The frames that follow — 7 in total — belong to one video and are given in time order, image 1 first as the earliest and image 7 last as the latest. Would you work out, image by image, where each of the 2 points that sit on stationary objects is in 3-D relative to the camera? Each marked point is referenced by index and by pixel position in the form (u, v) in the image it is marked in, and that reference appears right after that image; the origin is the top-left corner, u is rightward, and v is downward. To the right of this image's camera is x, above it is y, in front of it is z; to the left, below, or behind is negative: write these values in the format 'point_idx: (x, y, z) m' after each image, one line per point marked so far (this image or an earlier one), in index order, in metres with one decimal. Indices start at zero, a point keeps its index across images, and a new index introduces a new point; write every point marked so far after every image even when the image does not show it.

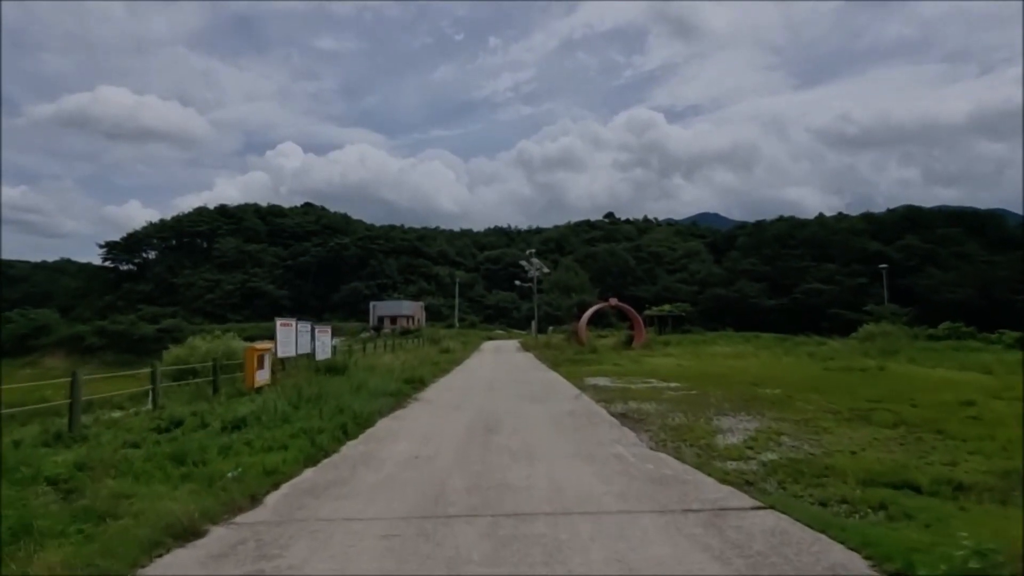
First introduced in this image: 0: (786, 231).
0: (+5.7, +1.2, +18.4) m
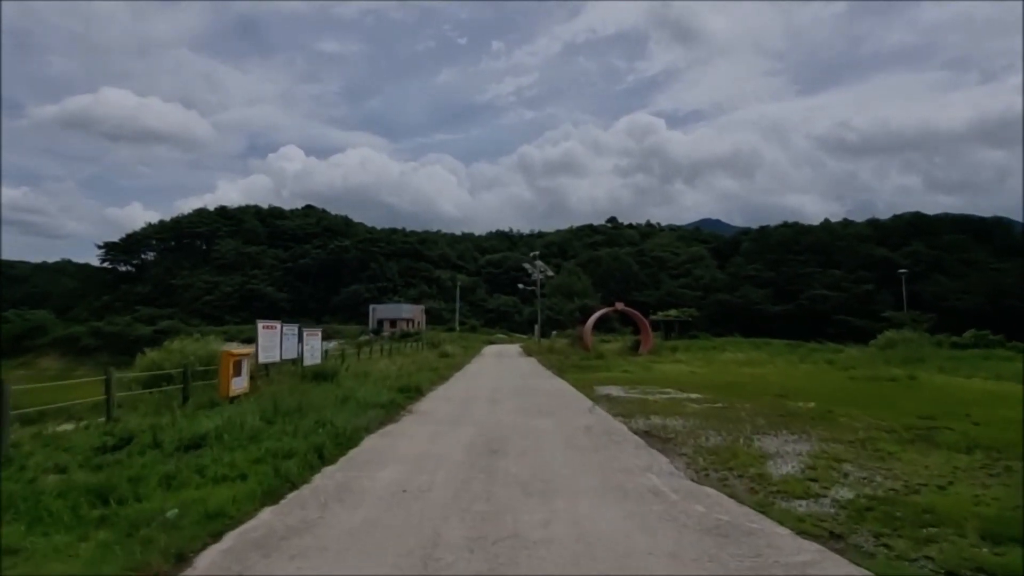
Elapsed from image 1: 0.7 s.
0: (+5.8, +1.1, +17.9) m
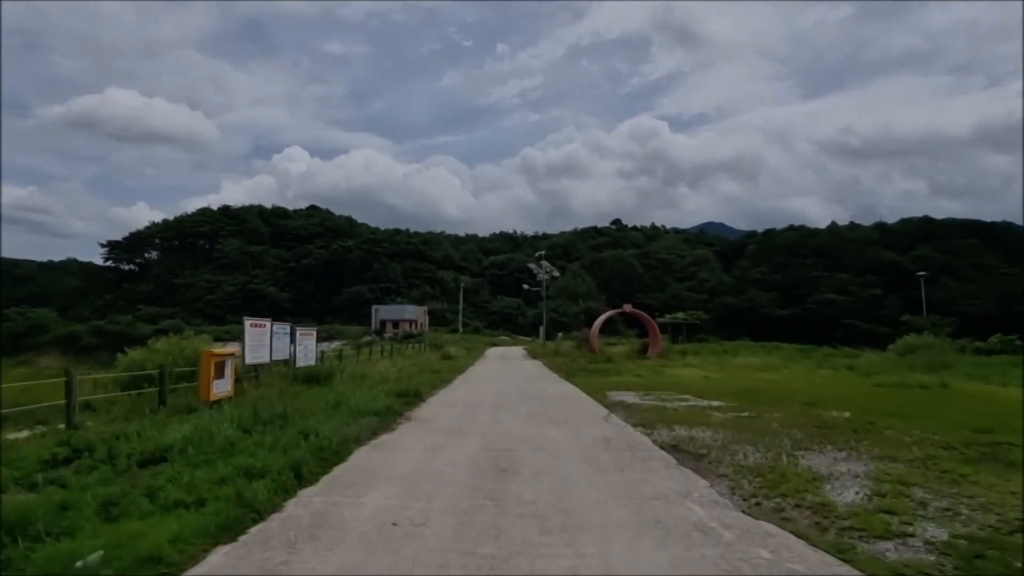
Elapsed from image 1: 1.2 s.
0: (+5.9, +1.0, +17.5) m
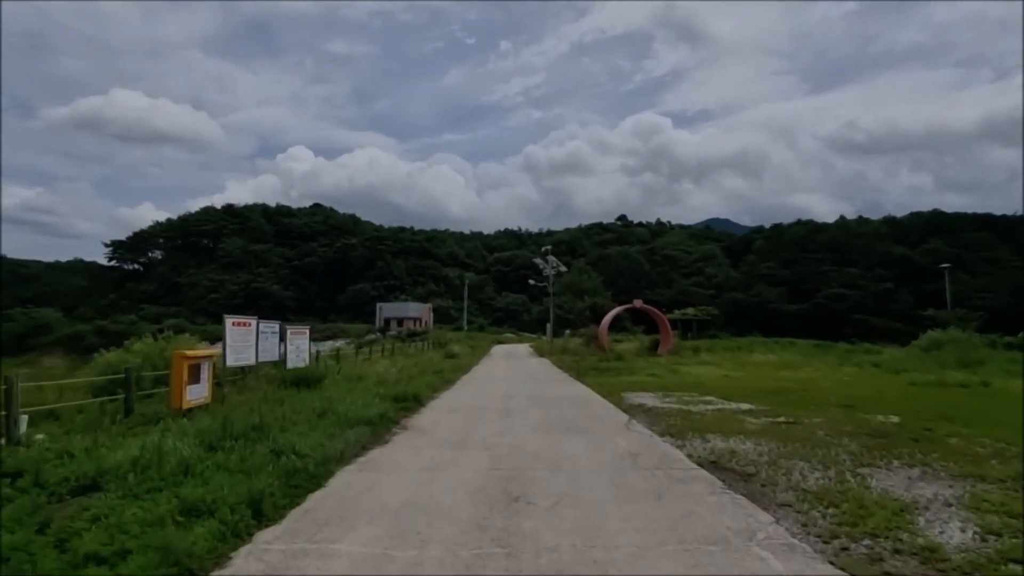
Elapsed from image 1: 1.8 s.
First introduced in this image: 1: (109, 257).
0: (+6.0, +1.1, +17.0) m
1: (-6.4, +0.5, +13.6) m
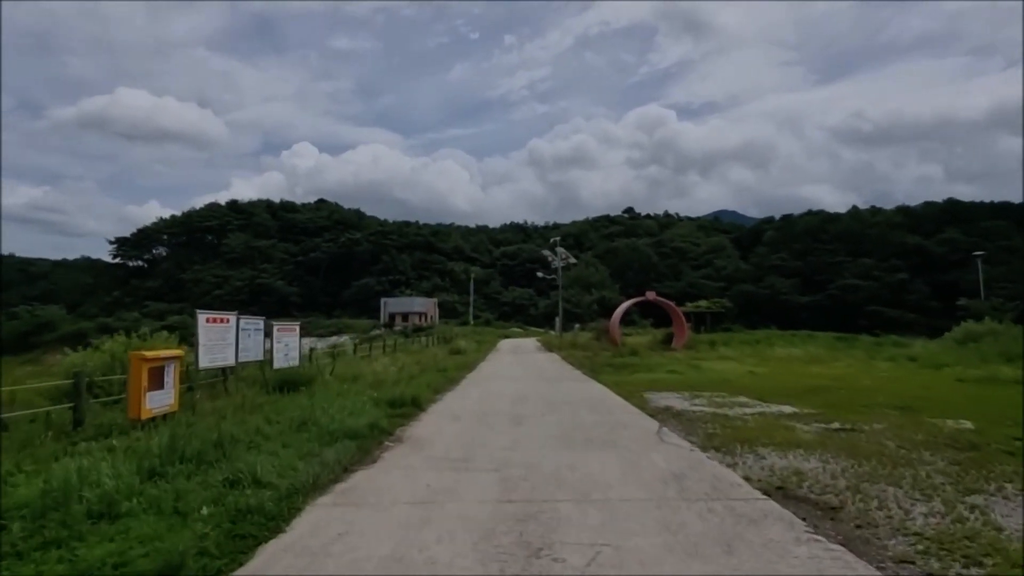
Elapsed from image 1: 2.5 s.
0: (+6.1, +1.3, +16.5) m
1: (-6.2, +0.5, +13.1) m
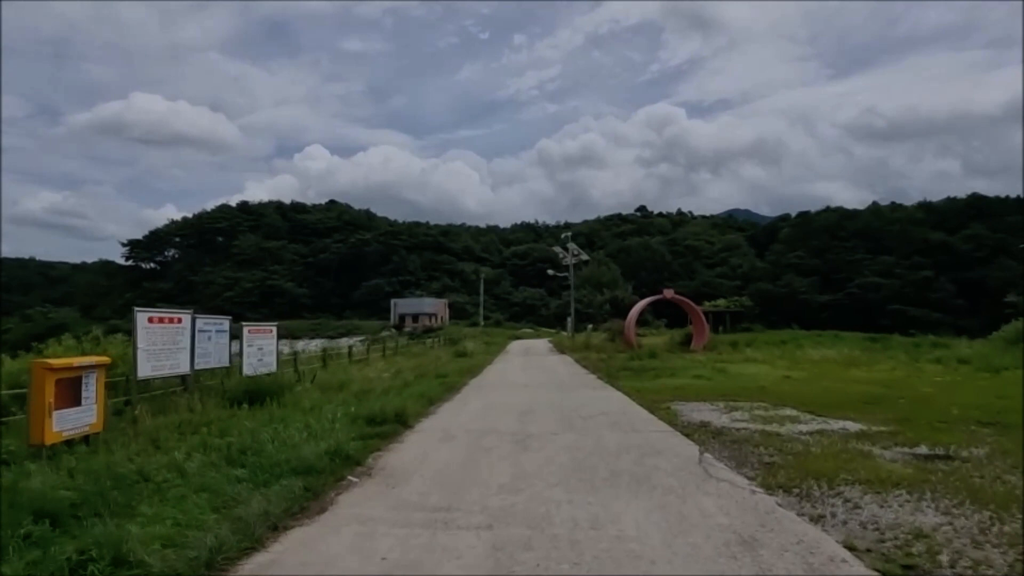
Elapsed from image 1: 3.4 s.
0: (+6.3, +1.4, +15.8) m
1: (-6.1, +0.5, +12.6) m
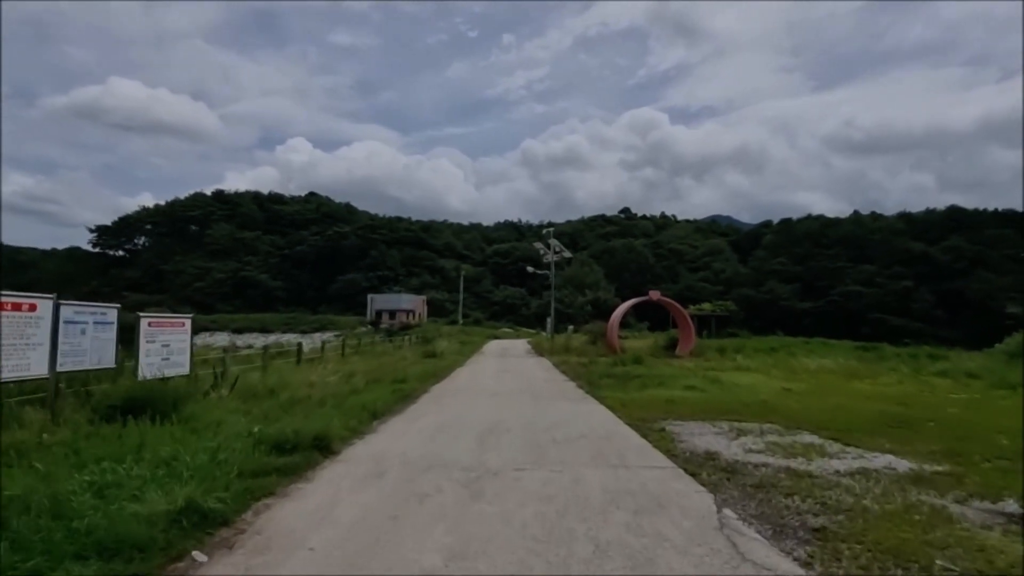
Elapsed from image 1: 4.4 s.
0: (+6.0, +1.2, +15.2) m
1: (-6.4, +0.7, +11.7) m
